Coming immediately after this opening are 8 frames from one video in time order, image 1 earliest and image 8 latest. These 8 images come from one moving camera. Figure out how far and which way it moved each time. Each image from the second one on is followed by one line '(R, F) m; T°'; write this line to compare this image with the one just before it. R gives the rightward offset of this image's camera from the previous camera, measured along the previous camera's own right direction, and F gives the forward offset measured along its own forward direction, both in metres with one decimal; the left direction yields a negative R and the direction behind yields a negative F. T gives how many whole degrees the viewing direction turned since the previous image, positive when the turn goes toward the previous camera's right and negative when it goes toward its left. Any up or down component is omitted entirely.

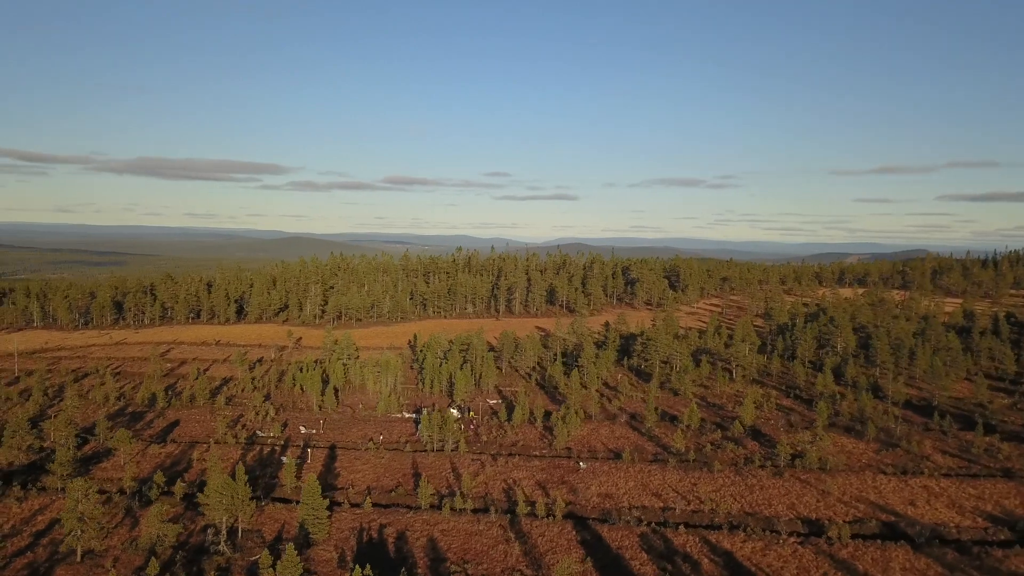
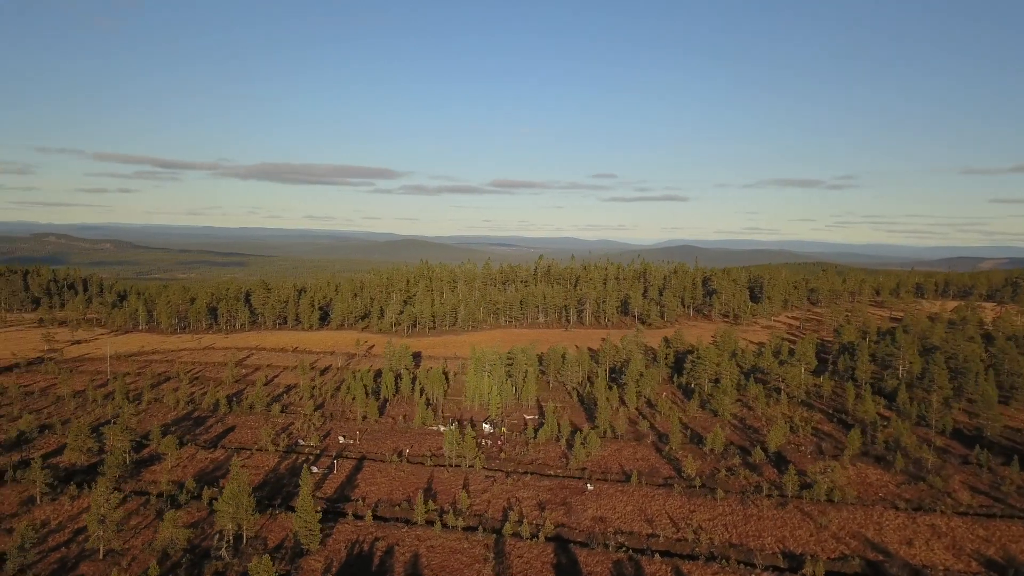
(+3.0, -0.7) m; -8°
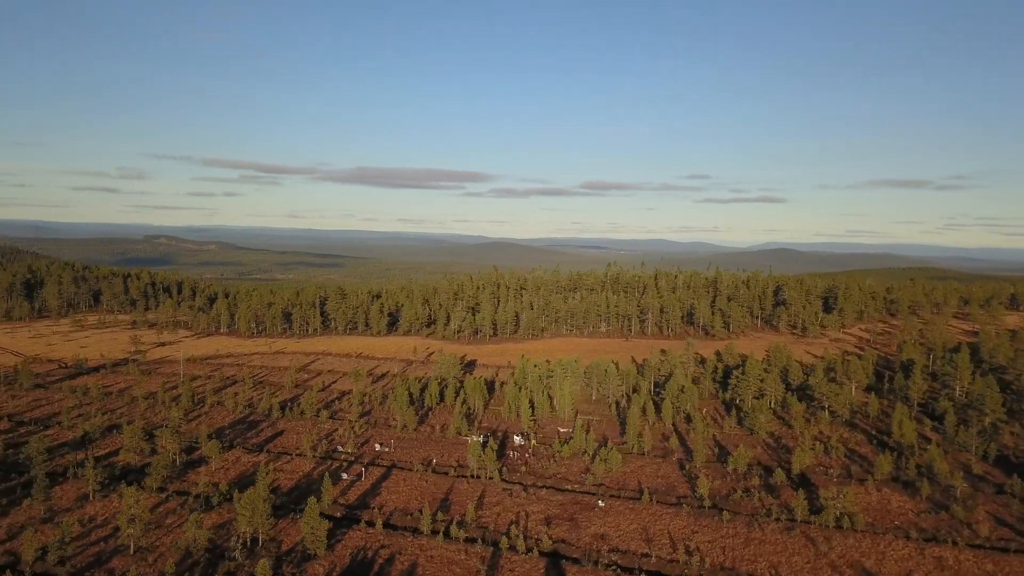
(+2.4, -0.7) m; -6°
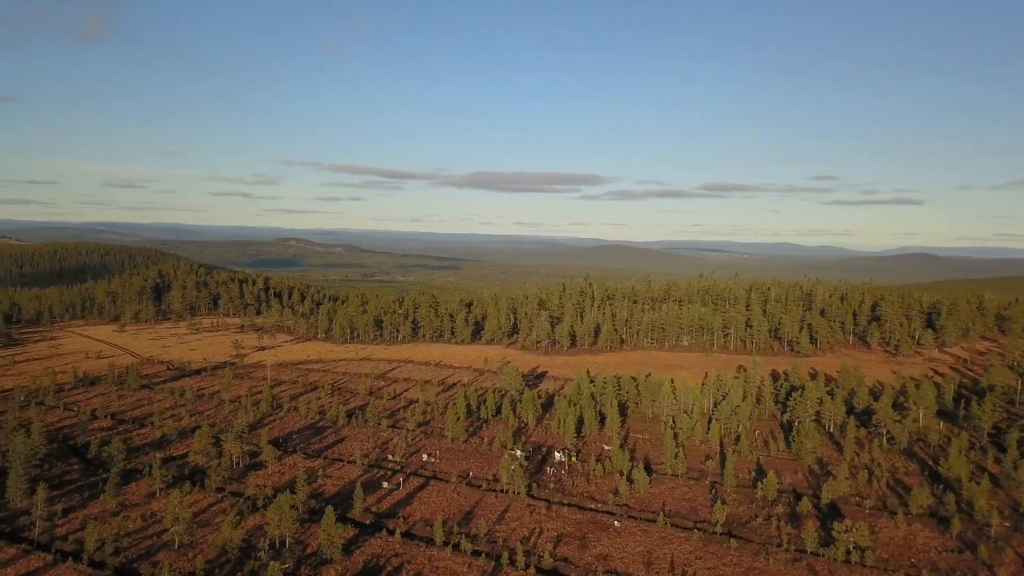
(+3.1, -1.0) m; -8°
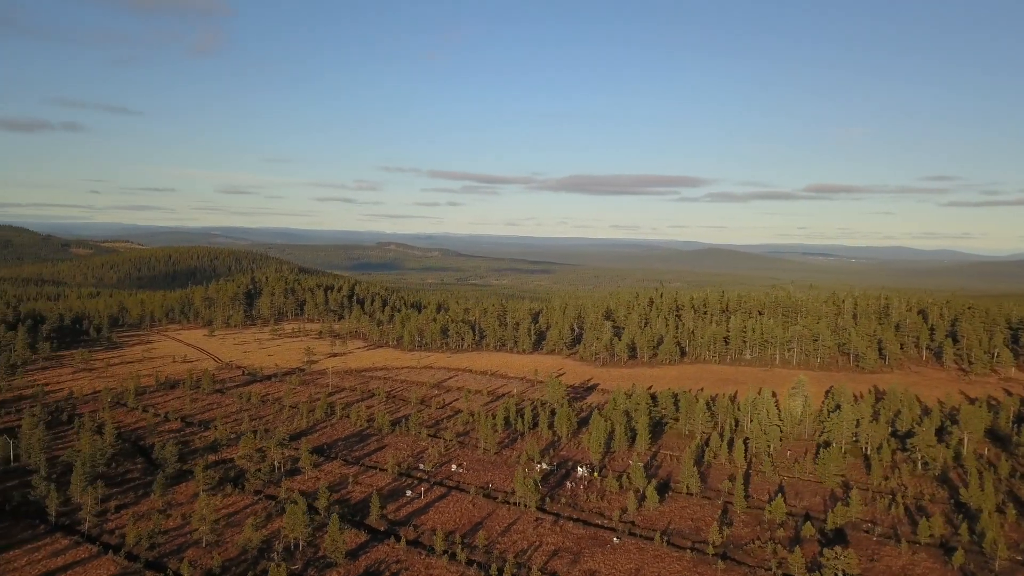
(+3.1, -1.2) m; -7°
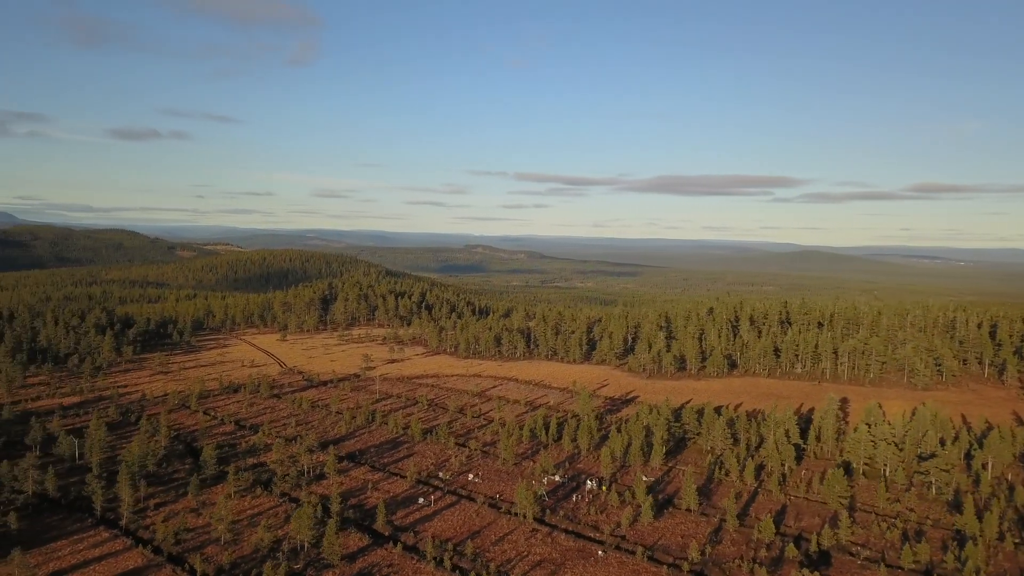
(+3.5, -1.5) m; -6°
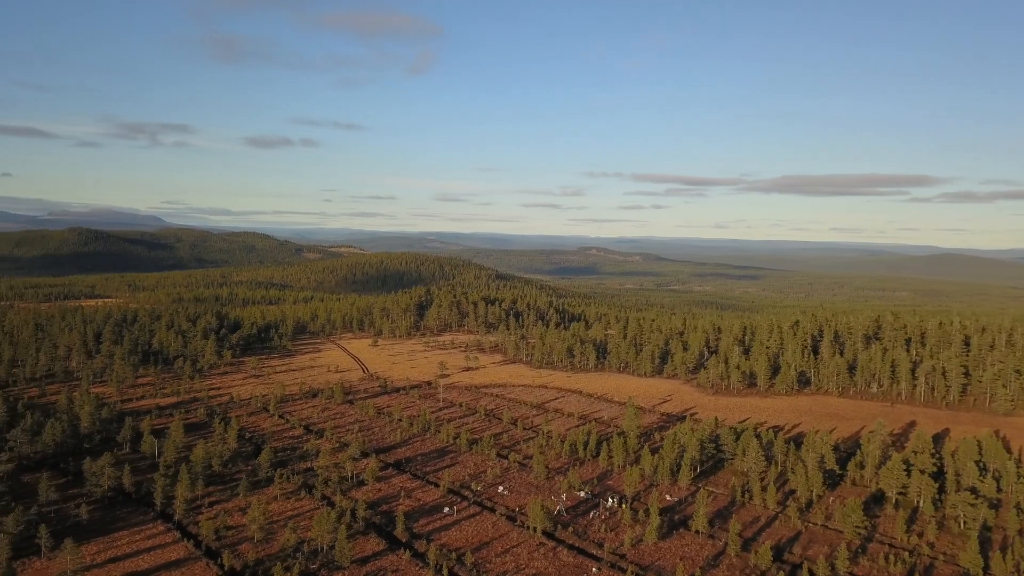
(+4.4, -1.6) m; -8°
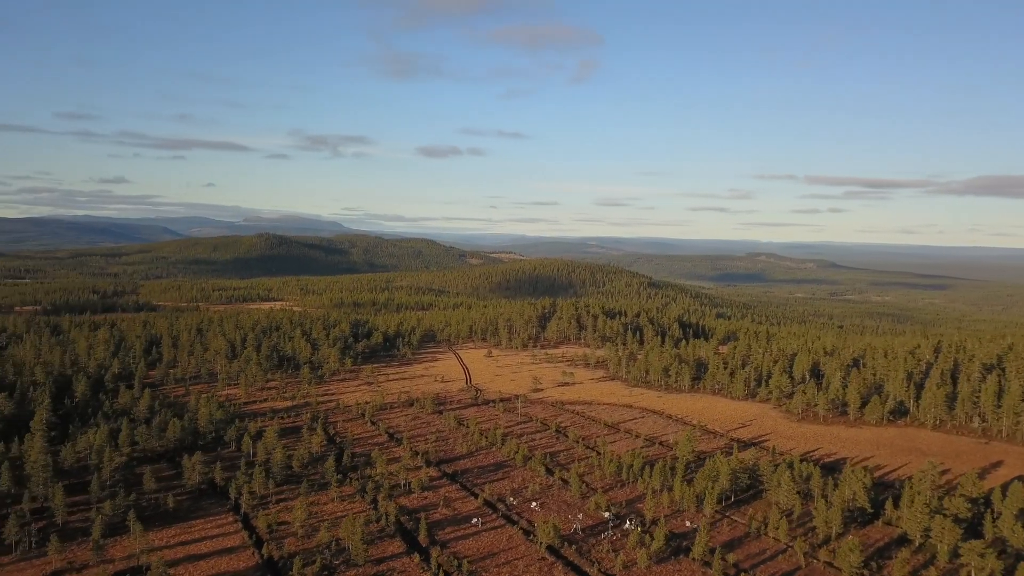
(+7.1, -2.7) m; -12°
